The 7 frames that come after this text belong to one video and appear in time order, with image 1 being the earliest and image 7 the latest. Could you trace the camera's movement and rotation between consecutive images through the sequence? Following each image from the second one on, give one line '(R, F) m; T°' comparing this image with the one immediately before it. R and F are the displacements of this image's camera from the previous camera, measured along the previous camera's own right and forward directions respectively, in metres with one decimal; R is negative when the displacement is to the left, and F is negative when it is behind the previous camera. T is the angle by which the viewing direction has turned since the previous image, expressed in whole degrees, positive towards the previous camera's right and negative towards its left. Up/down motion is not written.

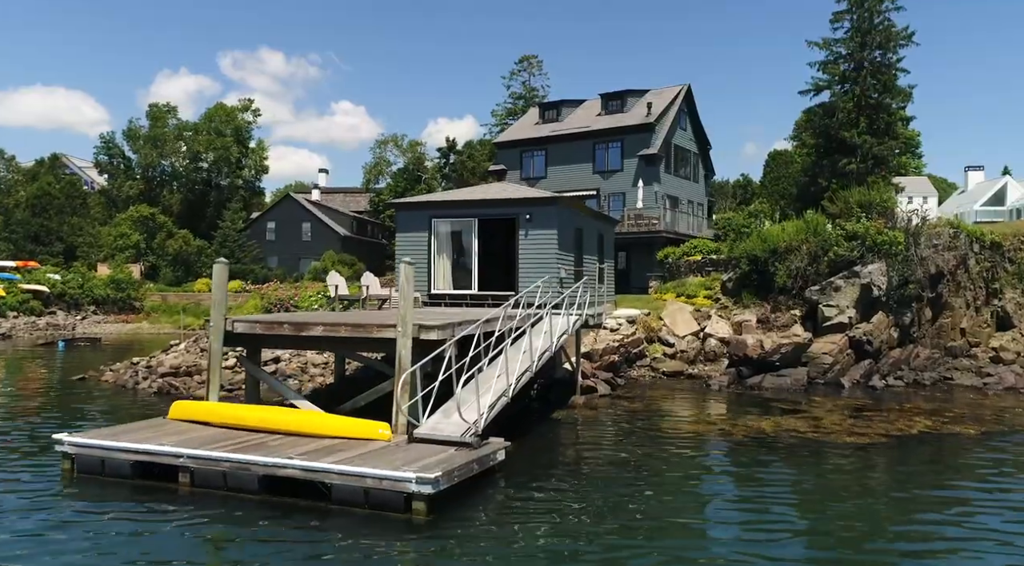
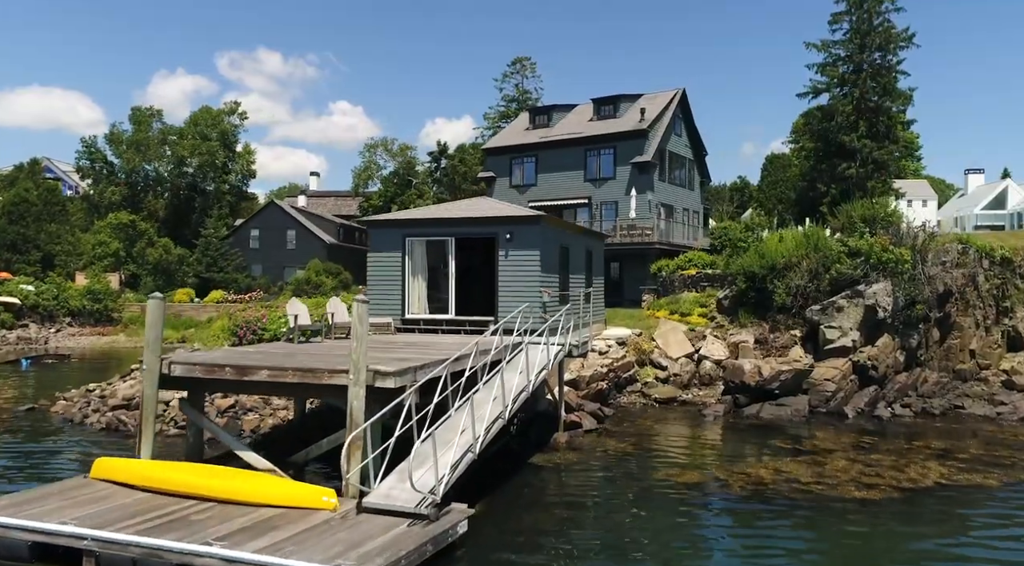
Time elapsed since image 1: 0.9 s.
(+0.5, +1.5) m; 0°
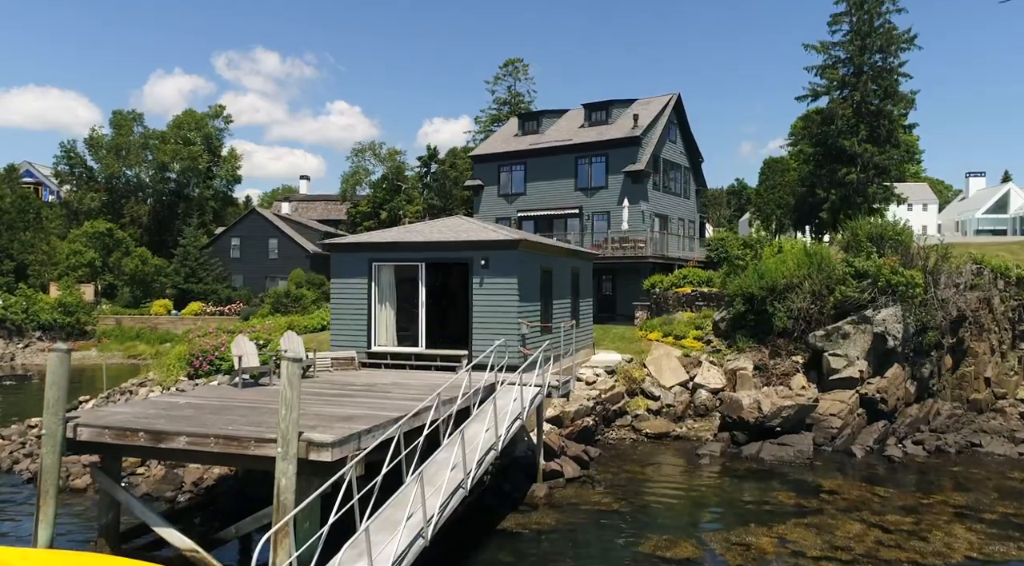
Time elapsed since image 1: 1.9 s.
(+0.5, +1.7) m; 0°
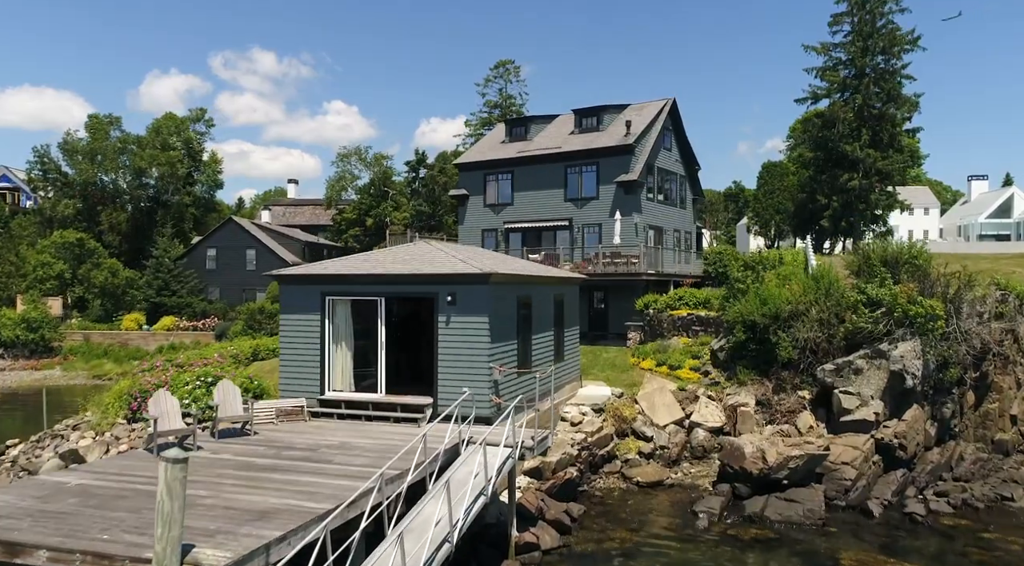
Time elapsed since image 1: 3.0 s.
(+0.5, +2.1) m; 0°
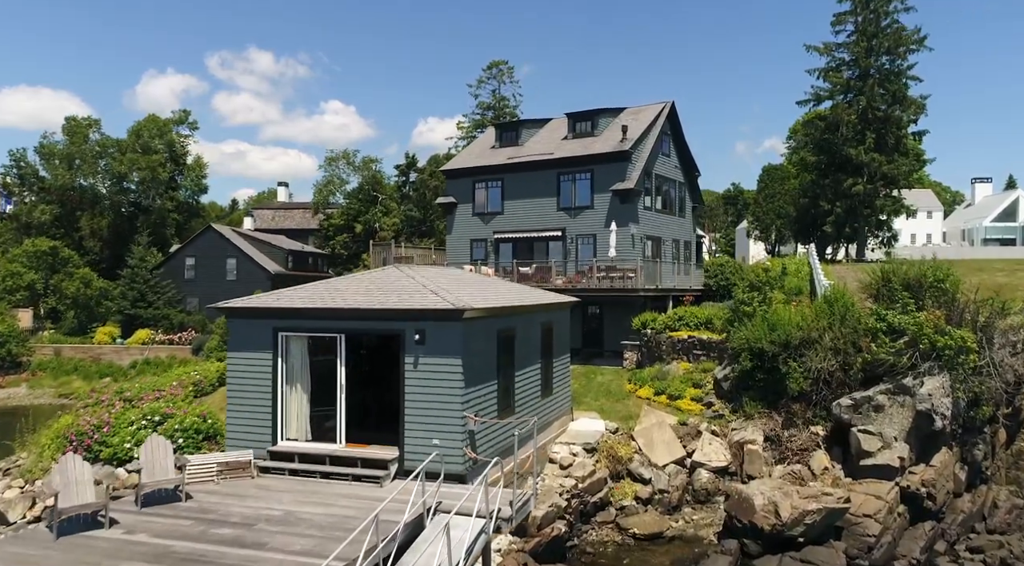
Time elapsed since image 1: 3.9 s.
(+0.3, +2.0) m; 0°
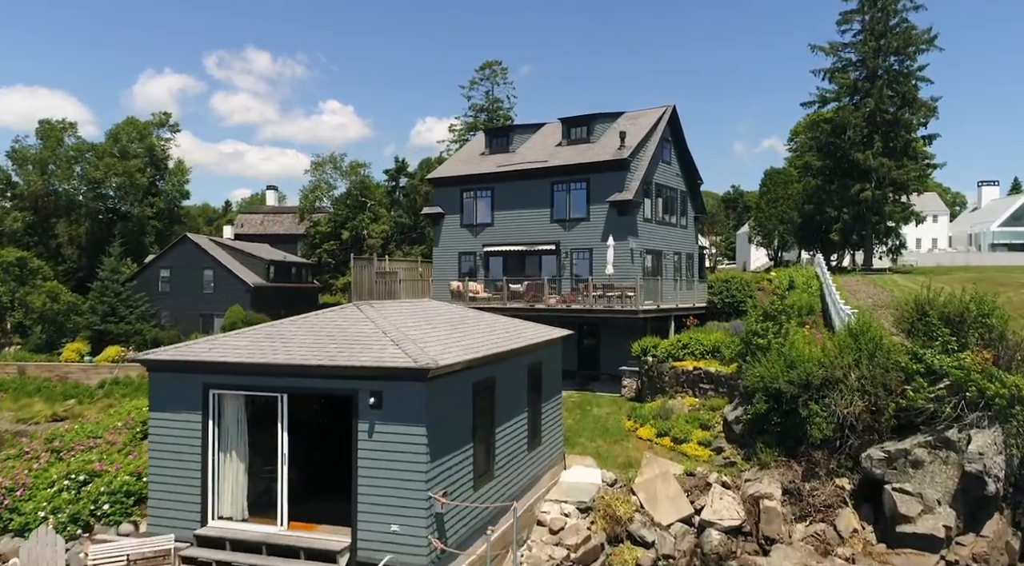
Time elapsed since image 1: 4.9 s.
(+0.3, +2.4) m; 0°
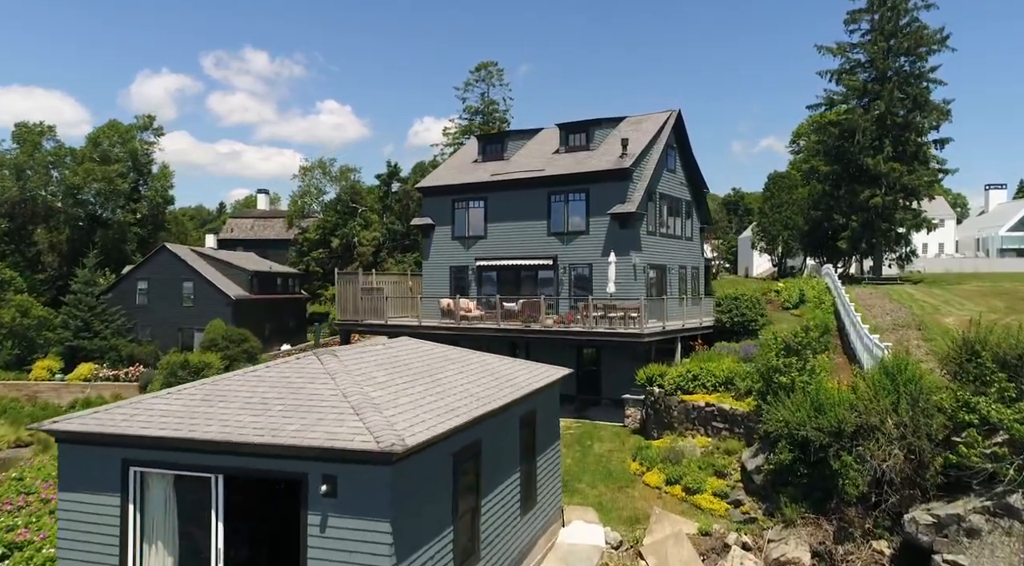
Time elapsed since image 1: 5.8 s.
(+0.1, +2.1) m; 0°
